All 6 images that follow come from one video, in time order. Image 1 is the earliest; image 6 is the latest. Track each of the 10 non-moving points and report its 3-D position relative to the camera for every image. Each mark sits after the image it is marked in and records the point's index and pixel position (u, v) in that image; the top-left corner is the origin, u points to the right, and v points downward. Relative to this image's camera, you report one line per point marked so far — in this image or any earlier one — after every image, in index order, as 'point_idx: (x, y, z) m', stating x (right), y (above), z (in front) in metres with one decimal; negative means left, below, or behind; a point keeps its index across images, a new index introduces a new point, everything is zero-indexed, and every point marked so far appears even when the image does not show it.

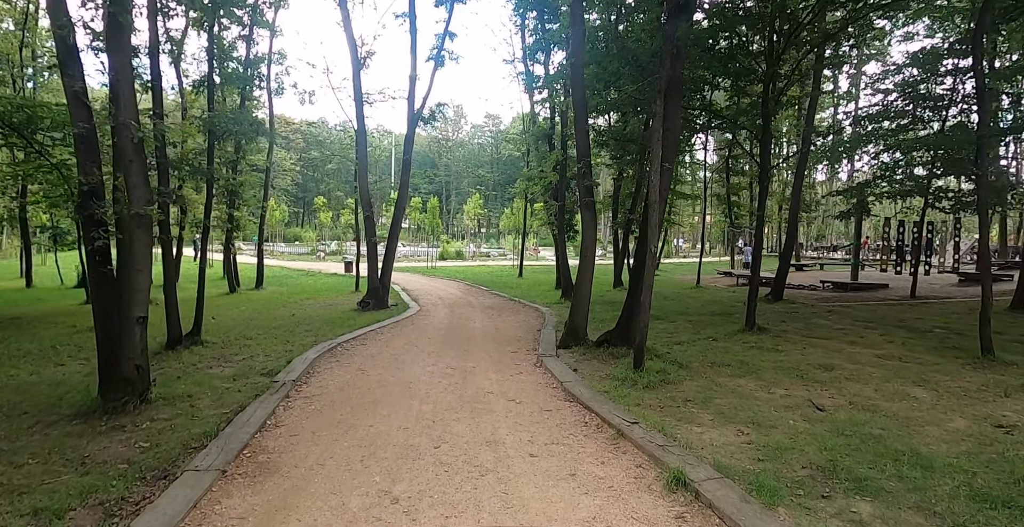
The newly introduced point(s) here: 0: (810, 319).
0: (+6.4, -1.2, +11.1) m
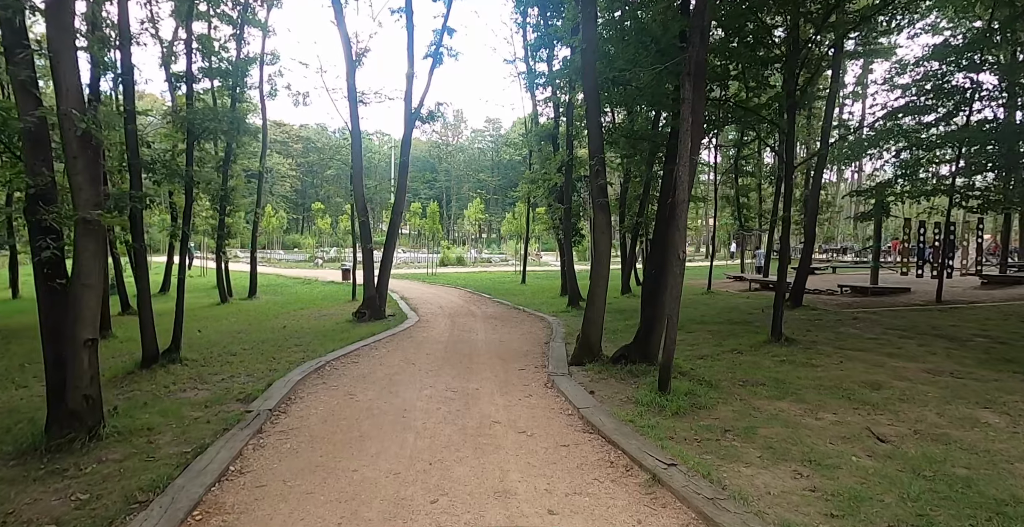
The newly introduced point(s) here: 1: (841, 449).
0: (+6.5, -1.3, +10.4) m
1: (+2.7, -1.5, +4.3) m
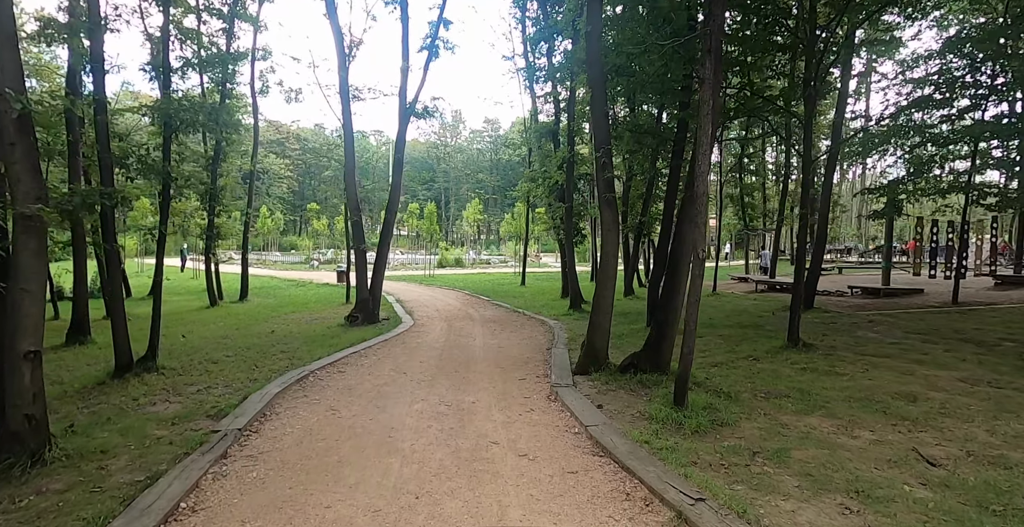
0: (+6.5, -1.3, +9.8) m
1: (+2.7, -1.5, +3.8) m
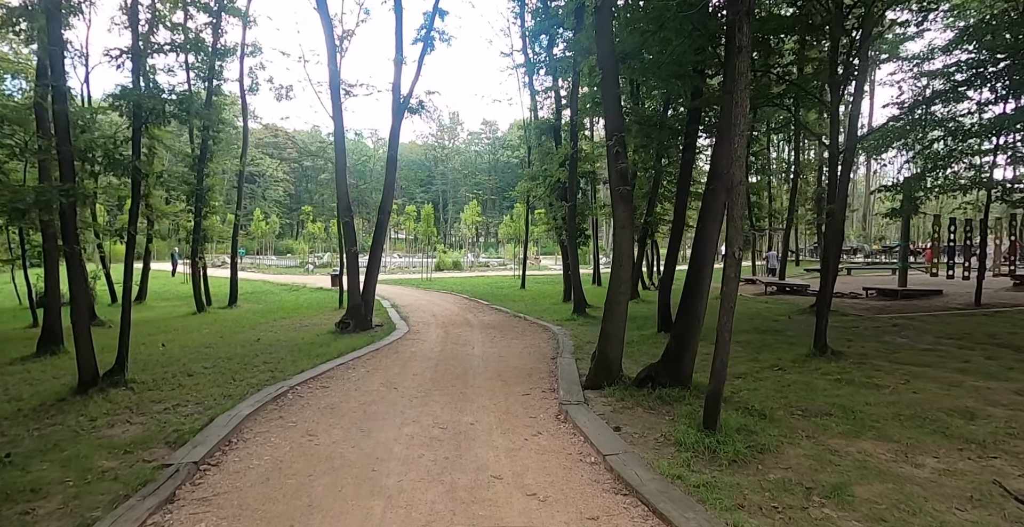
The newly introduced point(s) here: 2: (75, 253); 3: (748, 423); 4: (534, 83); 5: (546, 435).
0: (+6.5, -1.3, +9.2) m
1: (+2.8, -1.5, +3.1) m
2: (-5.6, +0.1, +6.7) m
3: (+2.1, -1.4, +4.6) m
4: (+0.7, +5.7, +16.4) m
5: (+0.3, -1.5, +4.5) m
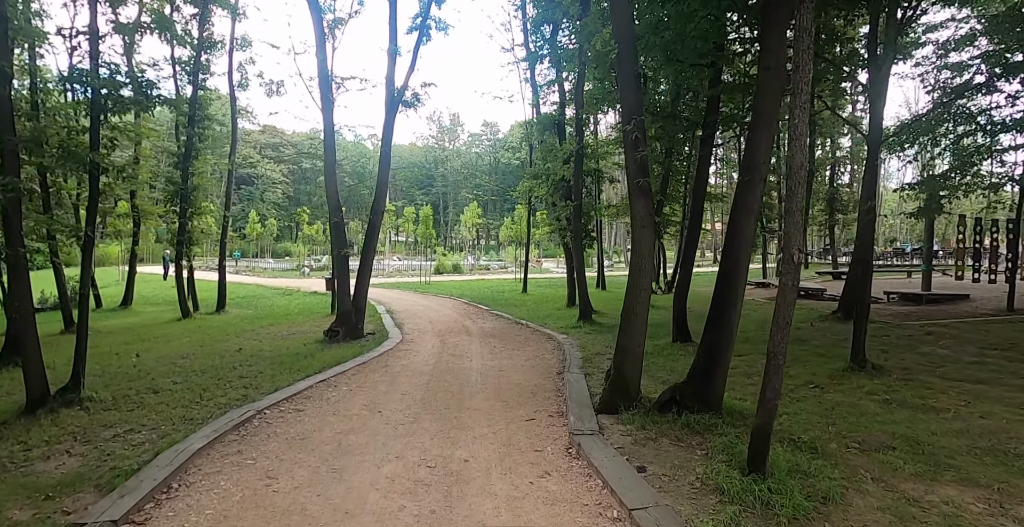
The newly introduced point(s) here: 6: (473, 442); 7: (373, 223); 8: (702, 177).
0: (+6.6, -1.3, +8.4) m
1: (+2.8, -1.6, +2.3) m
2: (-5.6, +0.1, +5.9) m
3: (+2.1, -1.5, +3.8) m
4: (+0.7, +5.6, +15.6) m
5: (+0.3, -1.5, +3.7) m
6: (-0.3, -1.5, +4.4) m
7: (-2.9, +0.9, +10.8) m
8: (+3.2, +1.5, +8.7) m
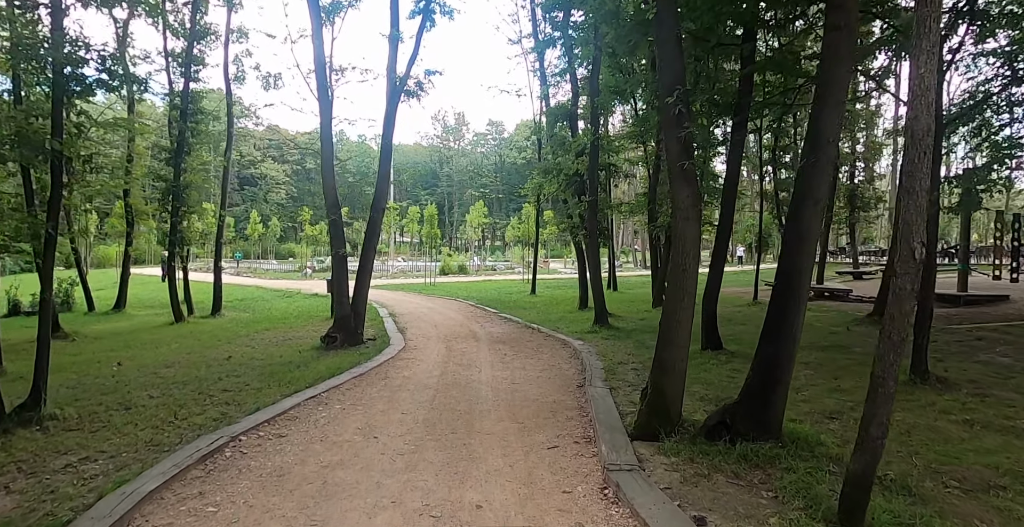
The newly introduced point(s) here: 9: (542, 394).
0: (+6.7, -1.3, +7.5) m
1: (+2.9, -1.5, +1.5) m
2: (-5.5, +0.1, +5.2) m
3: (+2.3, -1.4, +3.0) m
4: (+1.0, +5.6, +14.8) m
5: (+0.5, -1.5, +2.9) m
6: (-0.2, -1.5, +3.6) m
7: (-2.7, +0.8, +10.0) m
8: (+3.4, +1.5, +7.9) m
9: (+0.3, -1.4, +5.8) m
